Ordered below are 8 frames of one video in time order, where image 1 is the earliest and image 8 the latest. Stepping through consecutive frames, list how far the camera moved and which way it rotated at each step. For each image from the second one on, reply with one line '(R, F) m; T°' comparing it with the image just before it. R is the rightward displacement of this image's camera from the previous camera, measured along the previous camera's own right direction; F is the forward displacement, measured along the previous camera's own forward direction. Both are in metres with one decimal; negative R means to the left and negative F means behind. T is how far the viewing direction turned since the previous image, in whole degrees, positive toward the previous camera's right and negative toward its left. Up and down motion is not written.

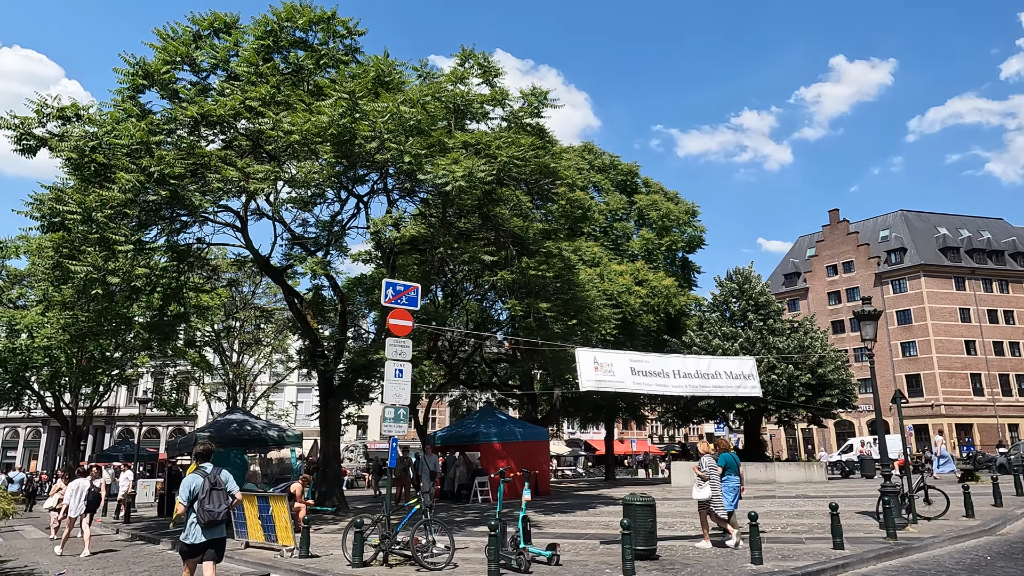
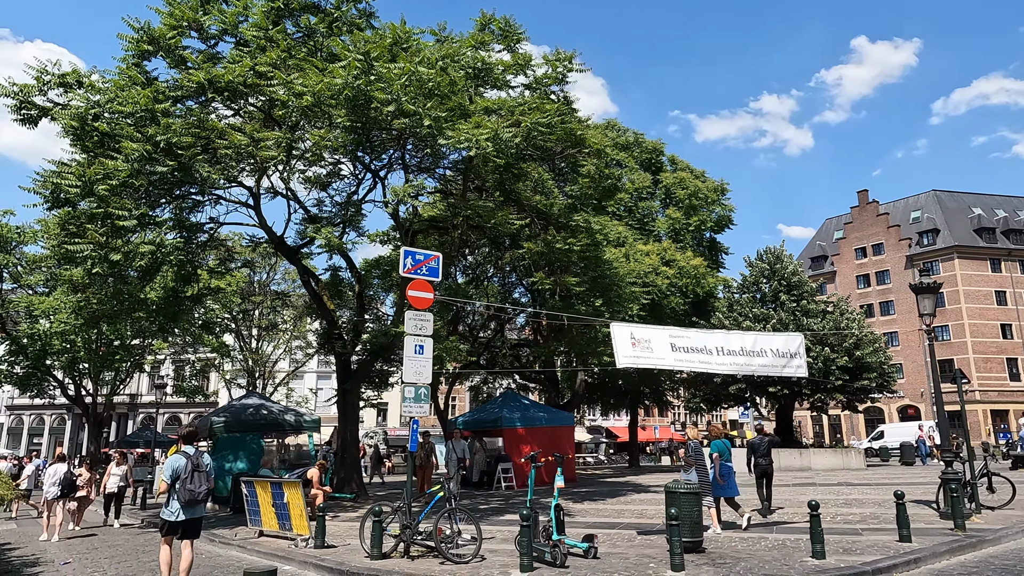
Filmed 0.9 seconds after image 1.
(-0.2, +0.8) m; -2°
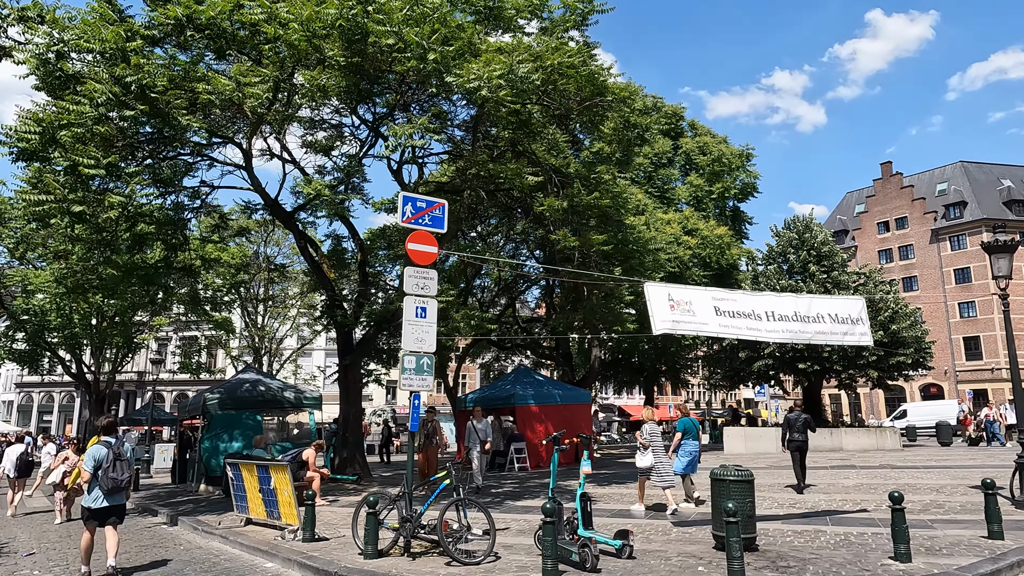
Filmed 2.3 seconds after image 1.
(-0.1, +1.3) m; -1°
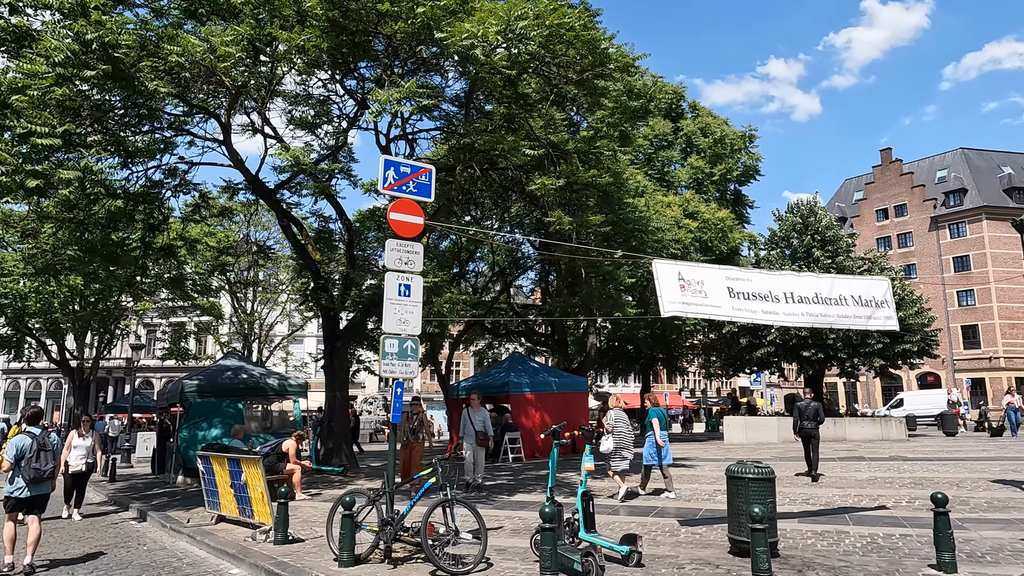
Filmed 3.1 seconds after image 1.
(0.0, +0.8) m; 0°
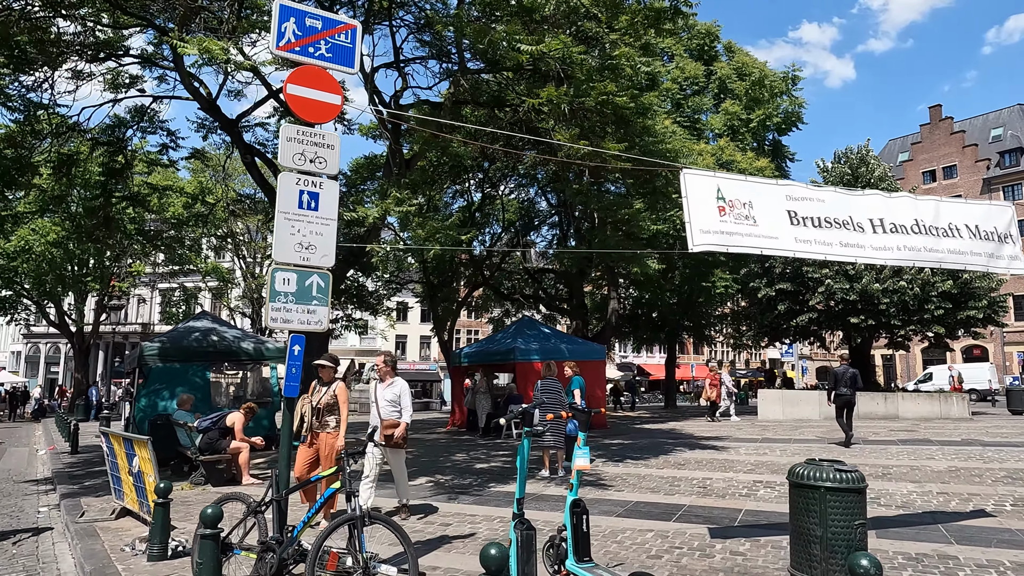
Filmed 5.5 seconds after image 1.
(+0.5, +2.2) m; -2°
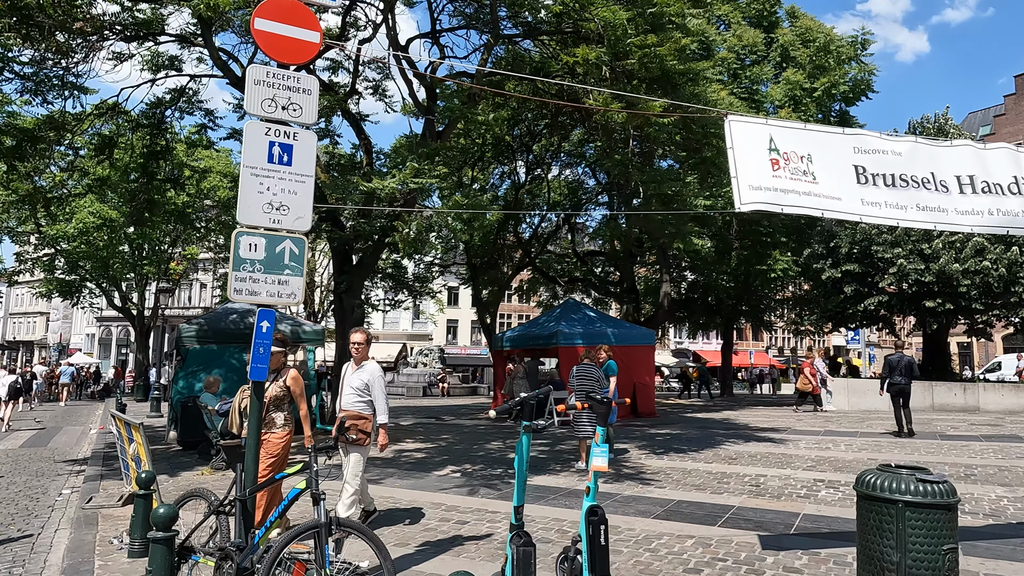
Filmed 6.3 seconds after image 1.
(+0.3, +0.7) m; -5°
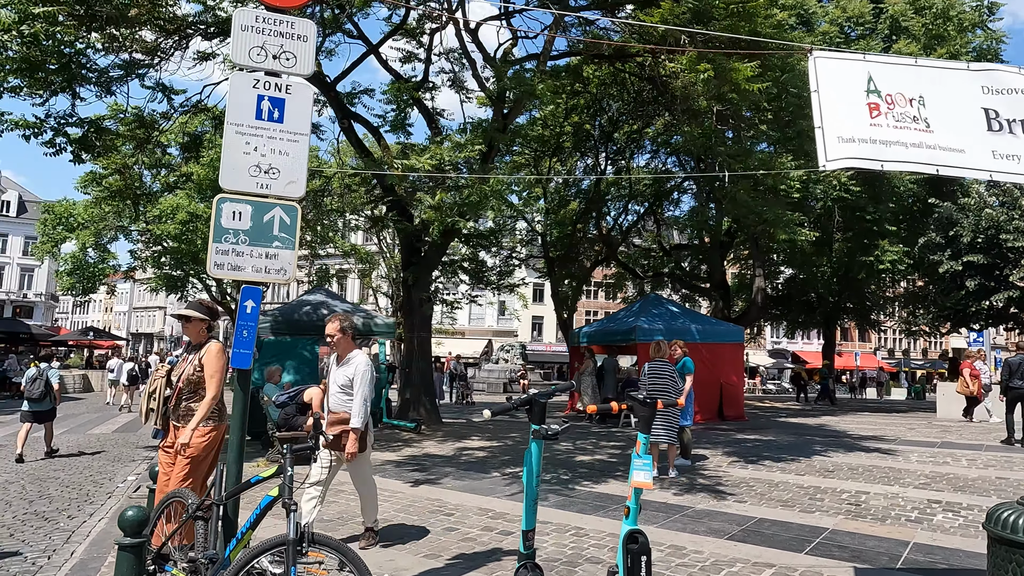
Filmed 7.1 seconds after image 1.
(+0.3, +0.7) m; -8°
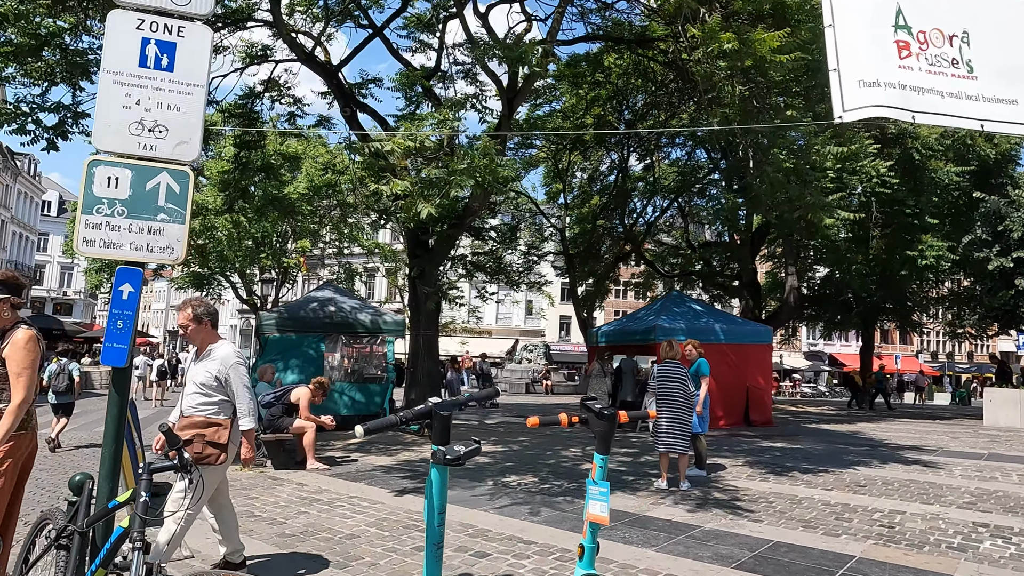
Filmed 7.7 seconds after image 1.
(+0.4, +0.6) m; -3°
